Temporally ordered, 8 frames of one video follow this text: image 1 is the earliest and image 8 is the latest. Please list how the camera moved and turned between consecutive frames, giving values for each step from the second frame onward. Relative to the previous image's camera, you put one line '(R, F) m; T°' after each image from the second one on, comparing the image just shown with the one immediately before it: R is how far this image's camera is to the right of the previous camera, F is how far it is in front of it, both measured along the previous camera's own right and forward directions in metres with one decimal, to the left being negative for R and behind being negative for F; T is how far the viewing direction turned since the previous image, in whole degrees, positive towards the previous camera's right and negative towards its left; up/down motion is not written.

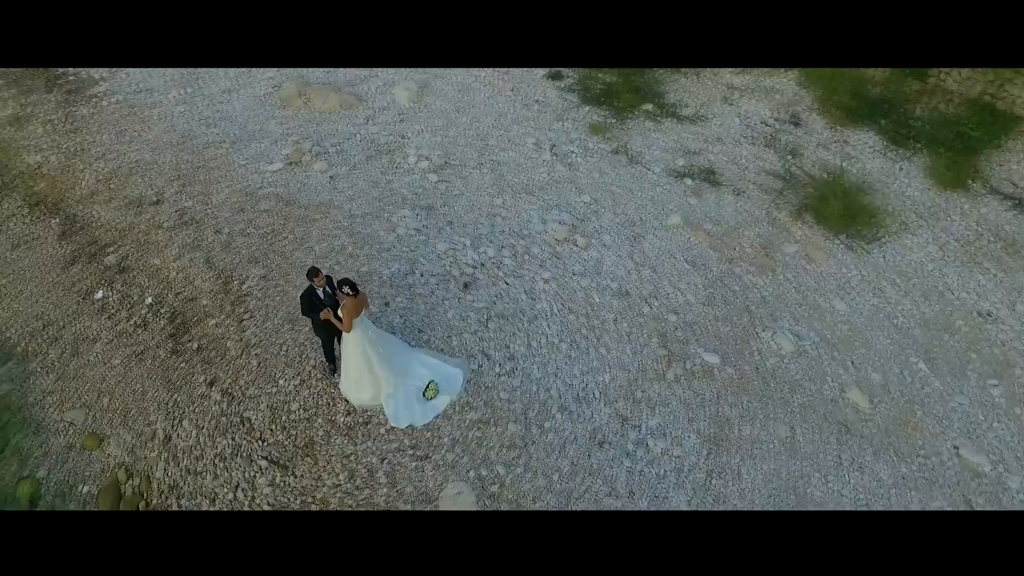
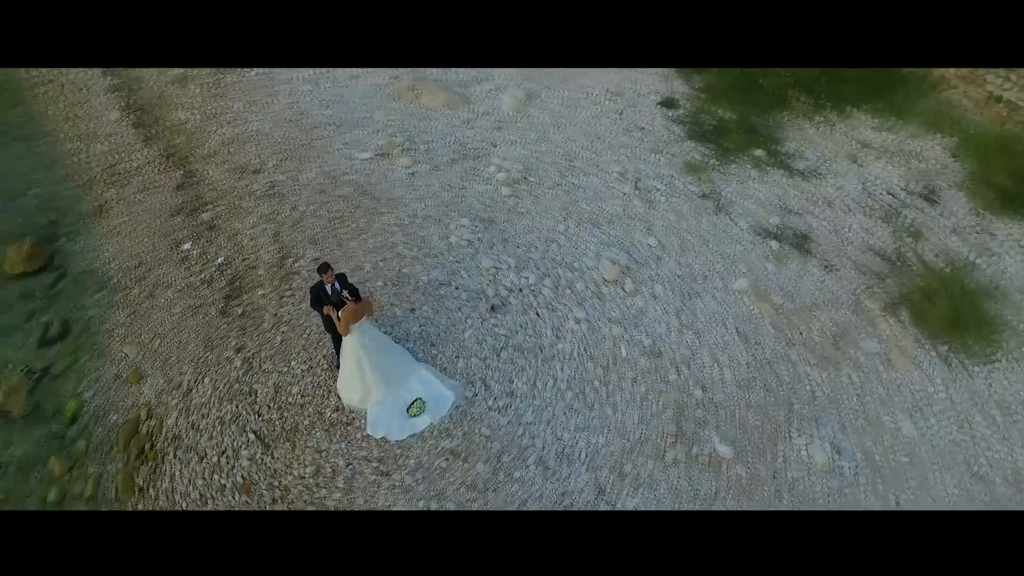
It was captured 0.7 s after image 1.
(+1.6, +0.5) m; -13°
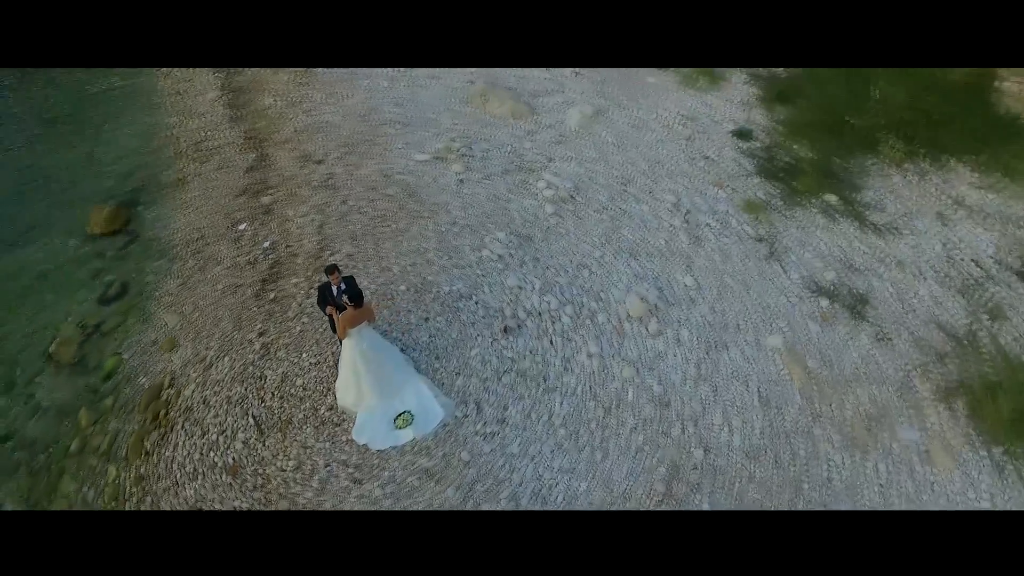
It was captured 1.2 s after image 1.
(+1.1, +0.3) m; -9°
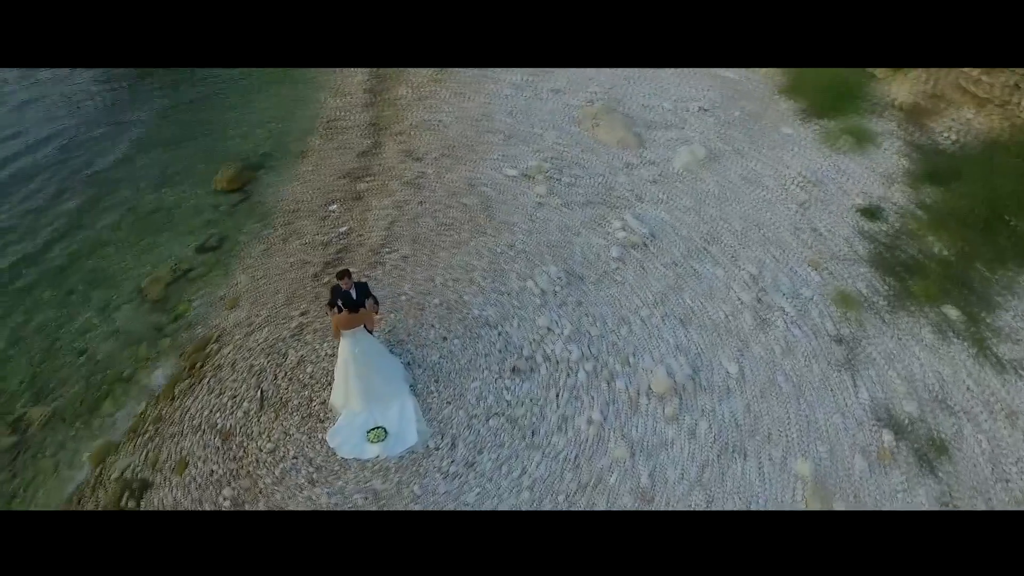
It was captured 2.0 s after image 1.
(+1.8, +0.7) m; -15°
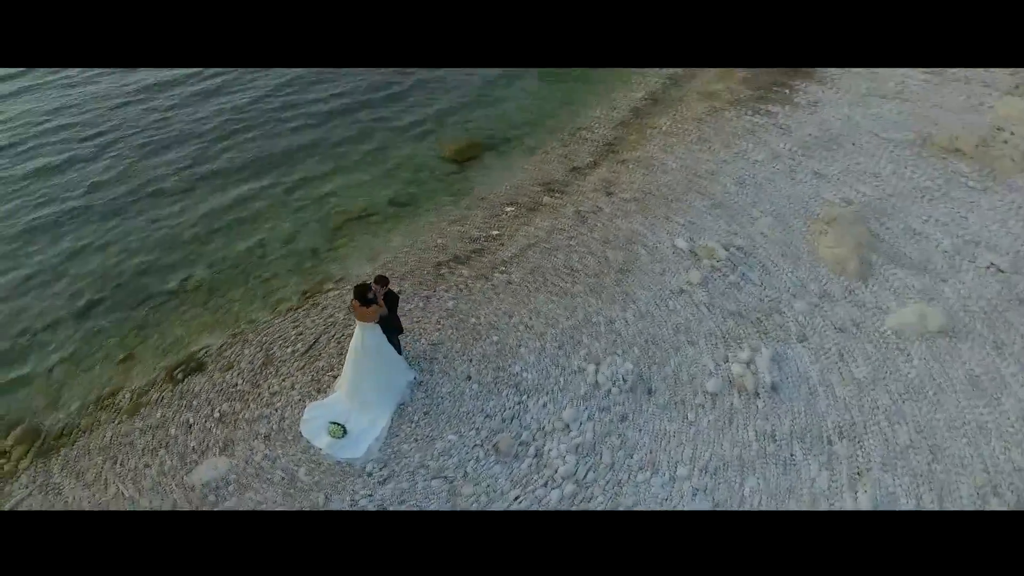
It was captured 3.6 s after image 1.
(+3.0, +1.8) m; -28°
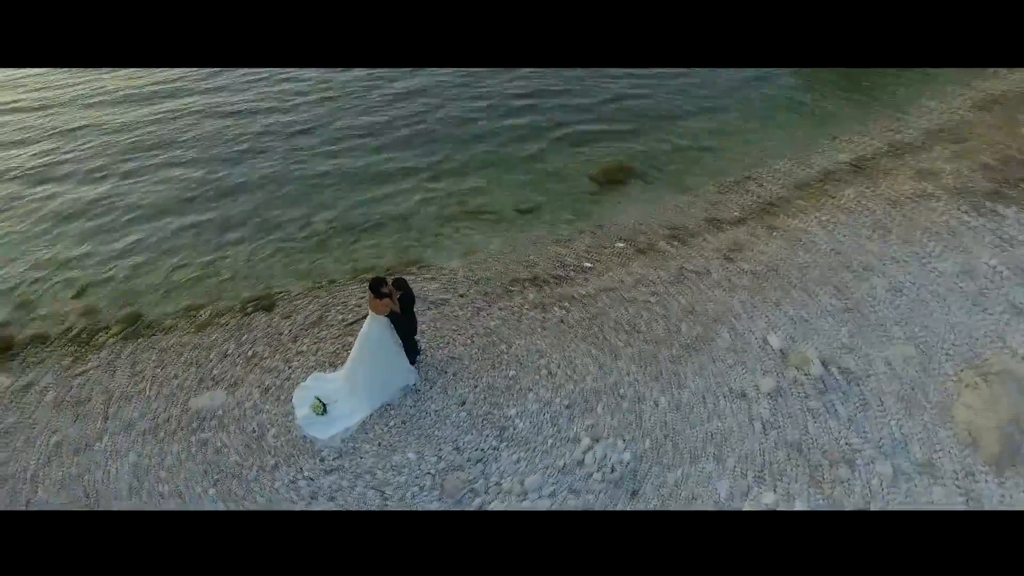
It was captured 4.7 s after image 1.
(+2.3, +1.0) m; -20°
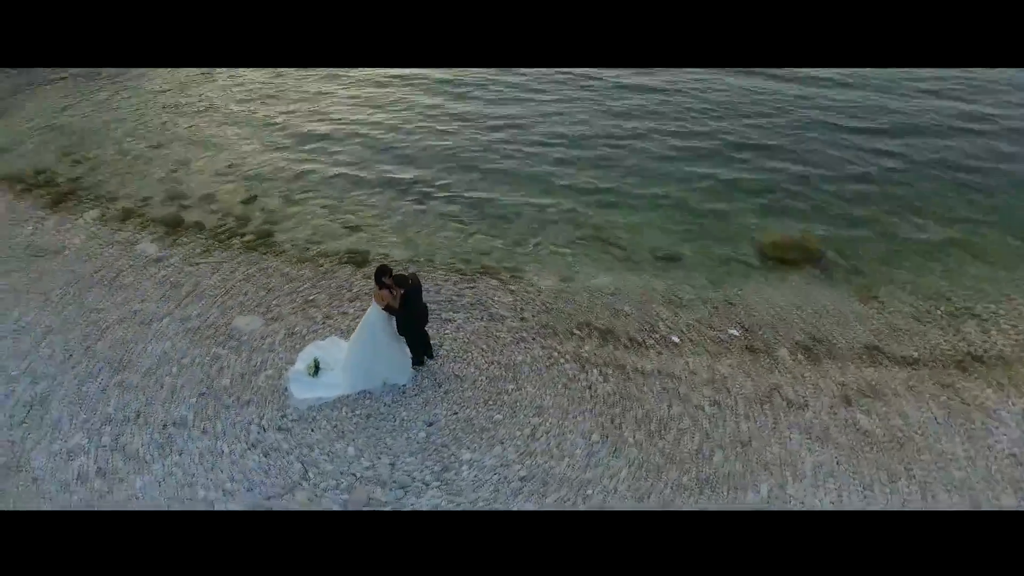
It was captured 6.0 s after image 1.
(+2.6, +1.4) m; -23°
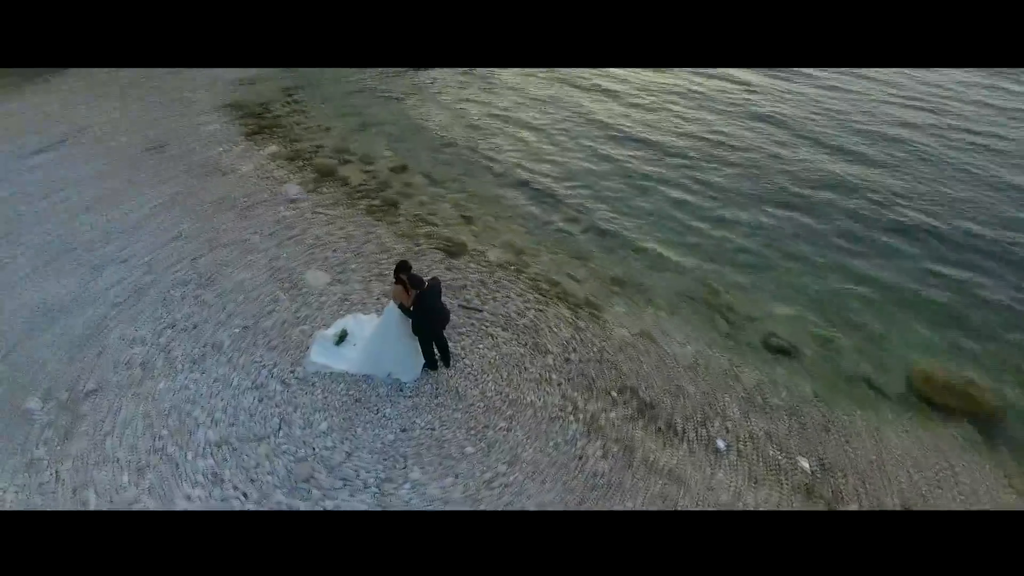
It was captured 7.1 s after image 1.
(+2.2, +1.0) m; -20°
